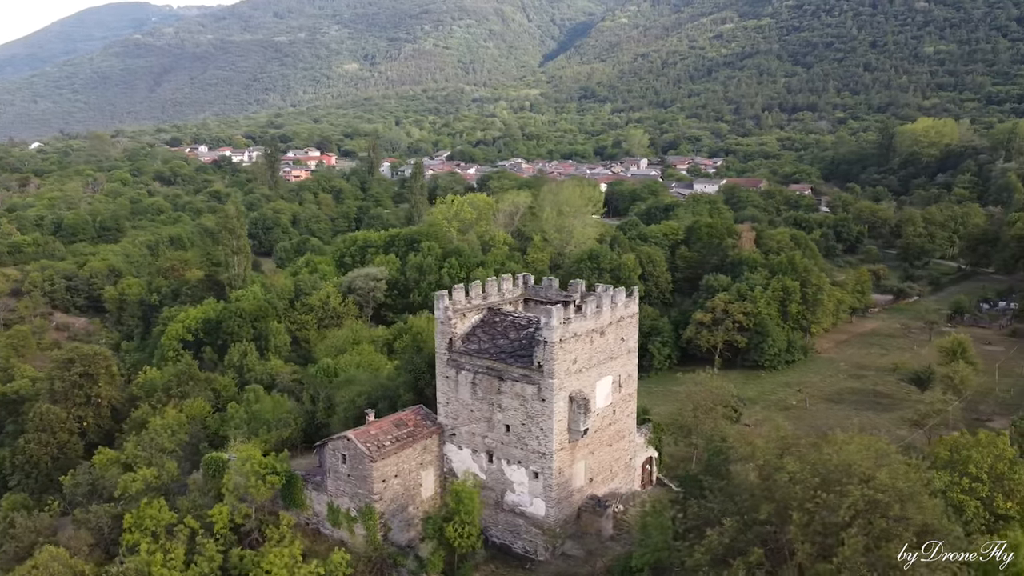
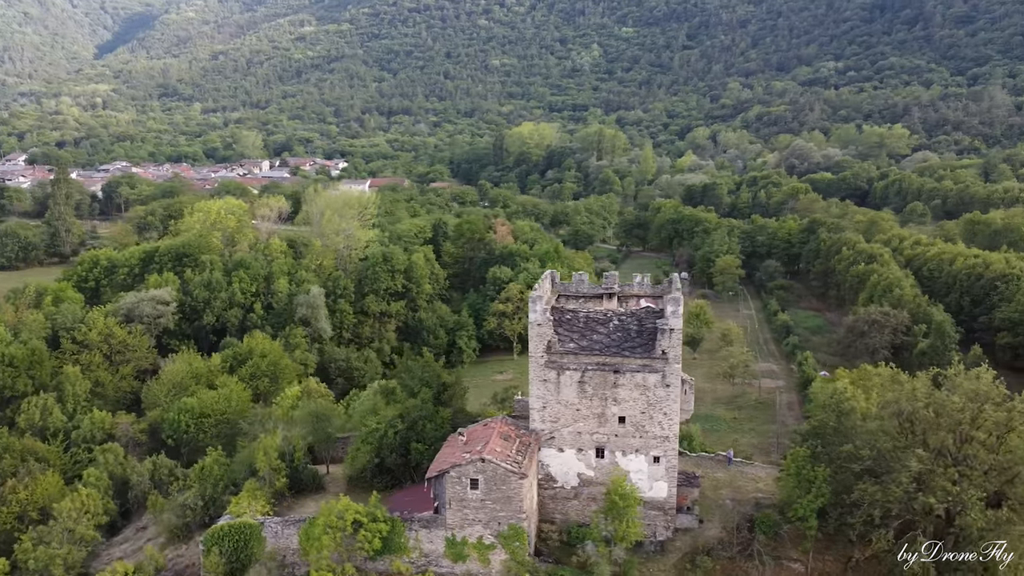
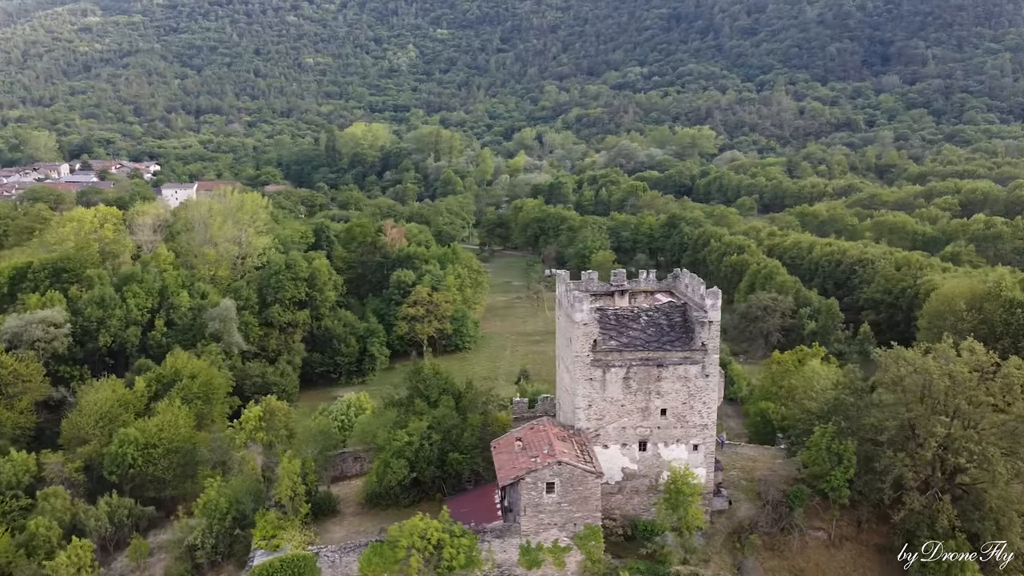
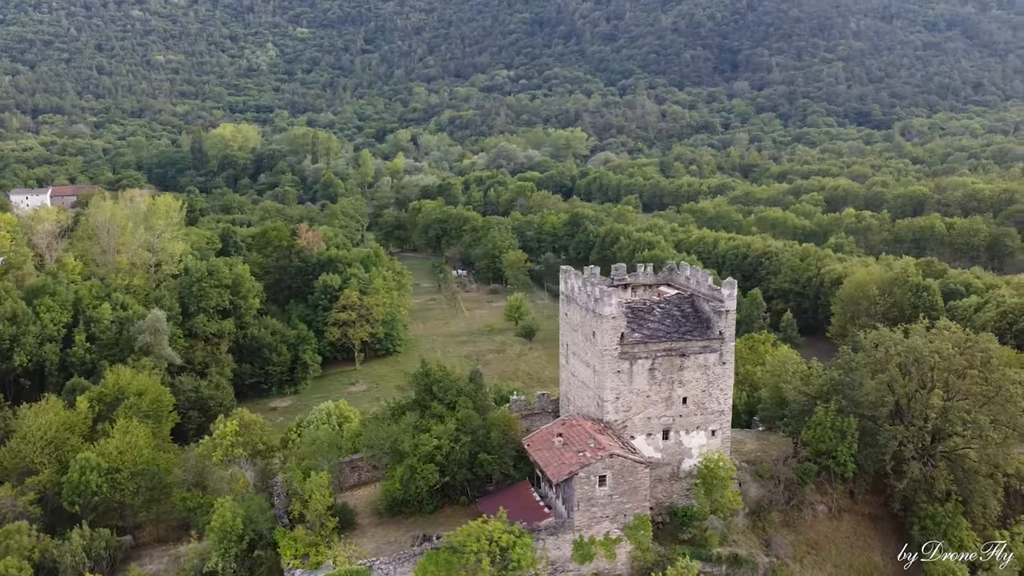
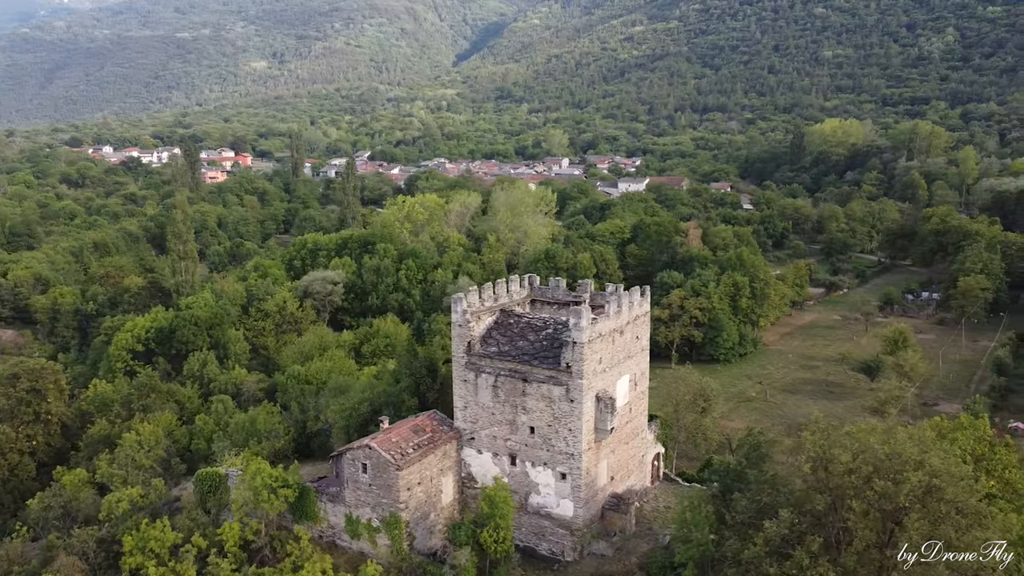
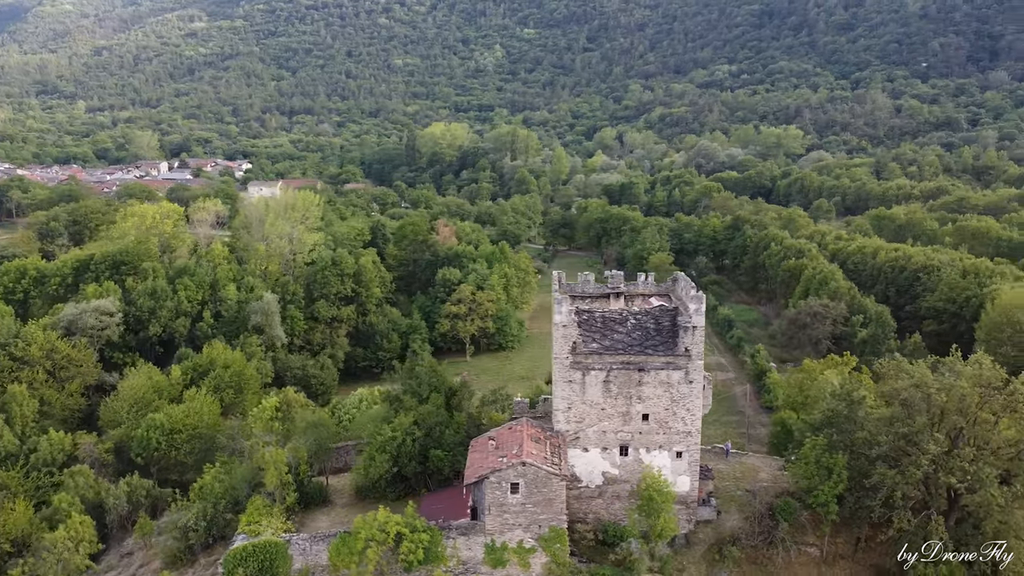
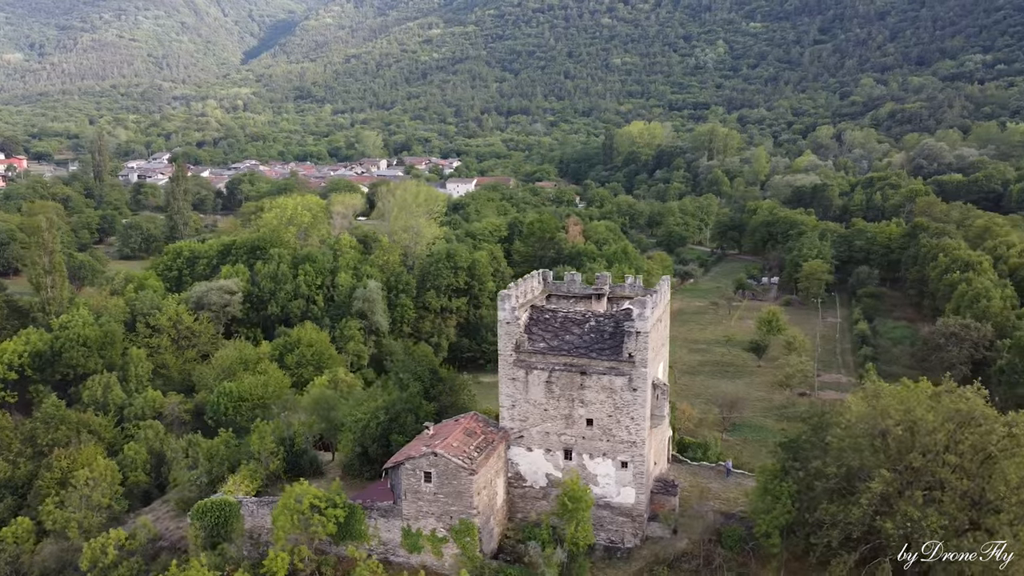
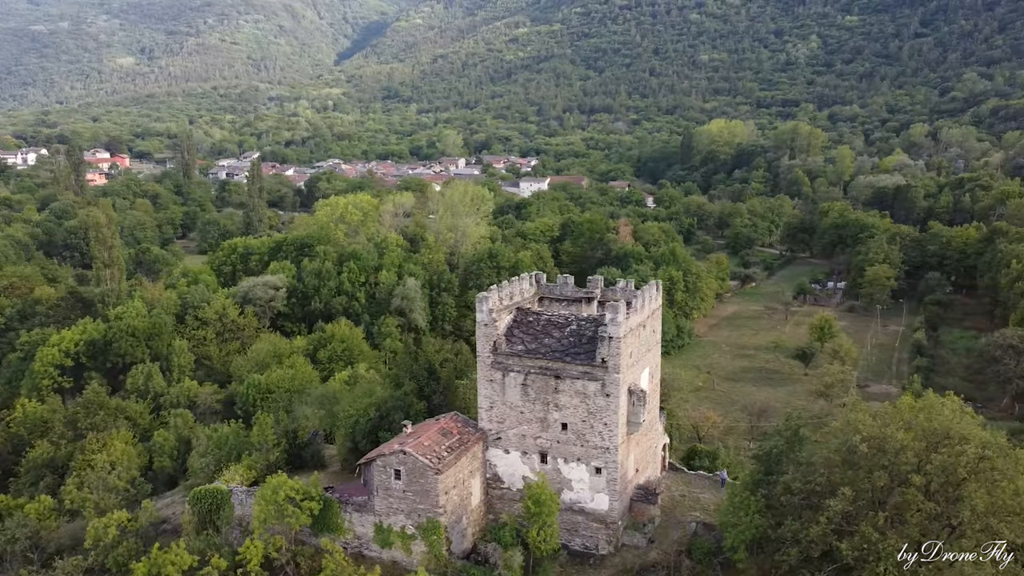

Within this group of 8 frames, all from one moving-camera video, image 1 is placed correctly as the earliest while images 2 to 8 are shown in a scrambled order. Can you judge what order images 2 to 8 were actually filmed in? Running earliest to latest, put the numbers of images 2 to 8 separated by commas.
5, 8, 7, 2, 6, 3, 4
